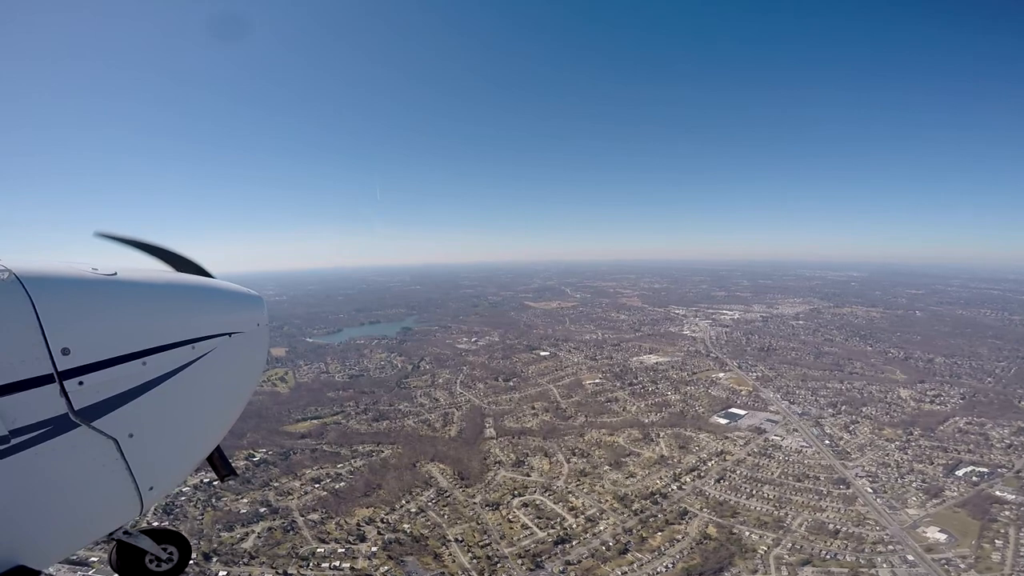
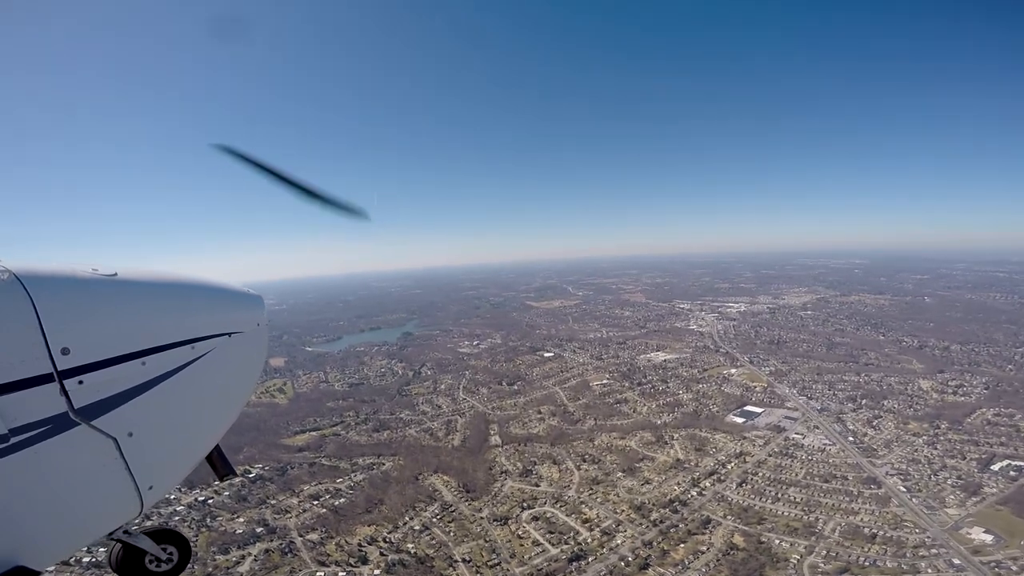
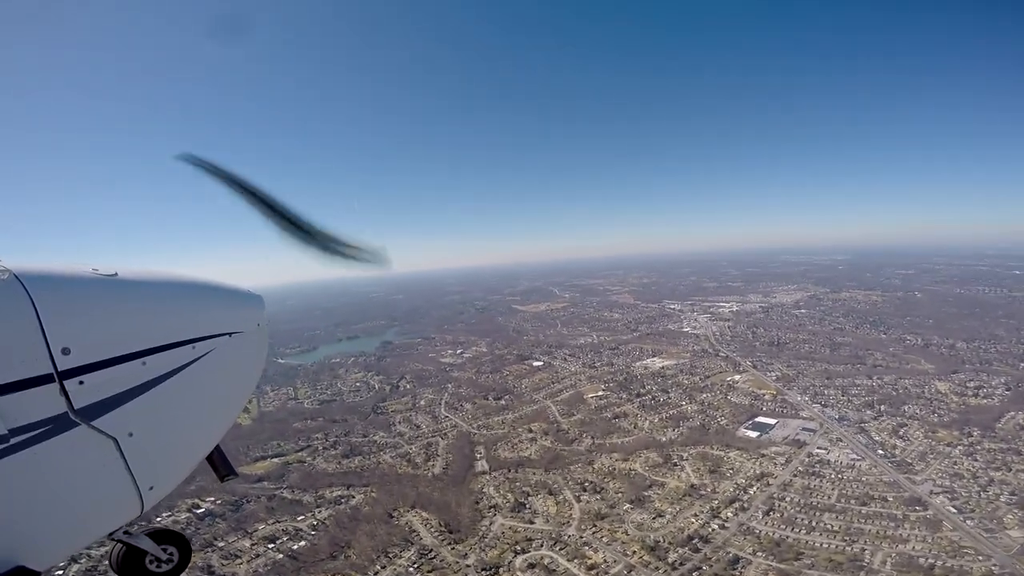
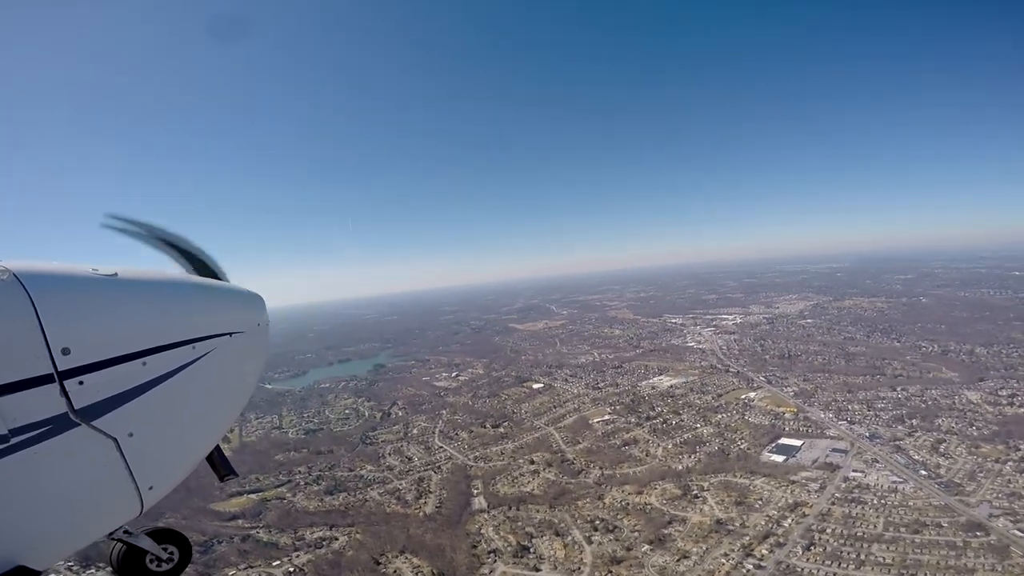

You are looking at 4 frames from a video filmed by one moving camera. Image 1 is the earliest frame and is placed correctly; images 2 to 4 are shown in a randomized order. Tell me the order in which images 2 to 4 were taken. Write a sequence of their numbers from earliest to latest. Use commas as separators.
2, 3, 4
